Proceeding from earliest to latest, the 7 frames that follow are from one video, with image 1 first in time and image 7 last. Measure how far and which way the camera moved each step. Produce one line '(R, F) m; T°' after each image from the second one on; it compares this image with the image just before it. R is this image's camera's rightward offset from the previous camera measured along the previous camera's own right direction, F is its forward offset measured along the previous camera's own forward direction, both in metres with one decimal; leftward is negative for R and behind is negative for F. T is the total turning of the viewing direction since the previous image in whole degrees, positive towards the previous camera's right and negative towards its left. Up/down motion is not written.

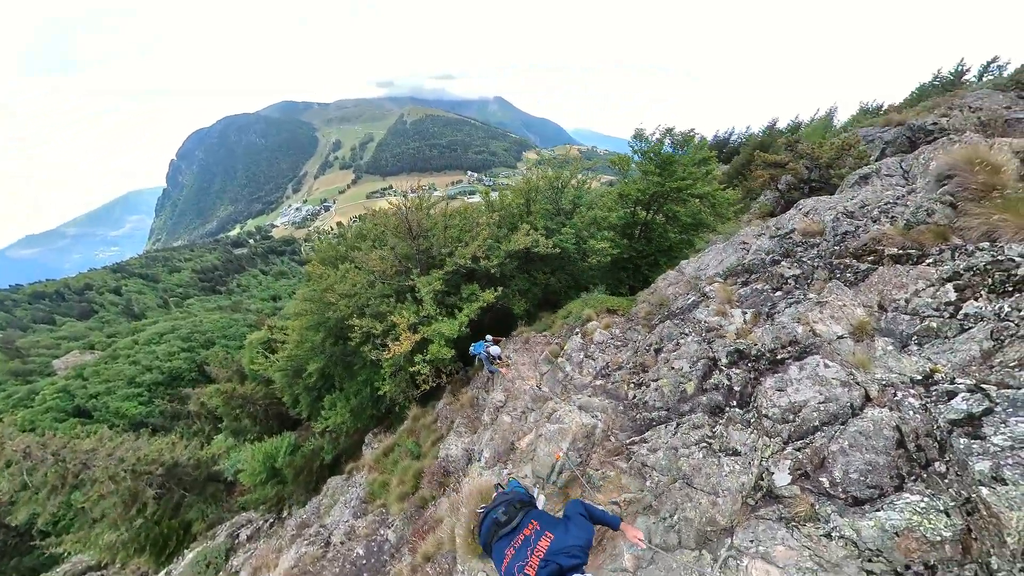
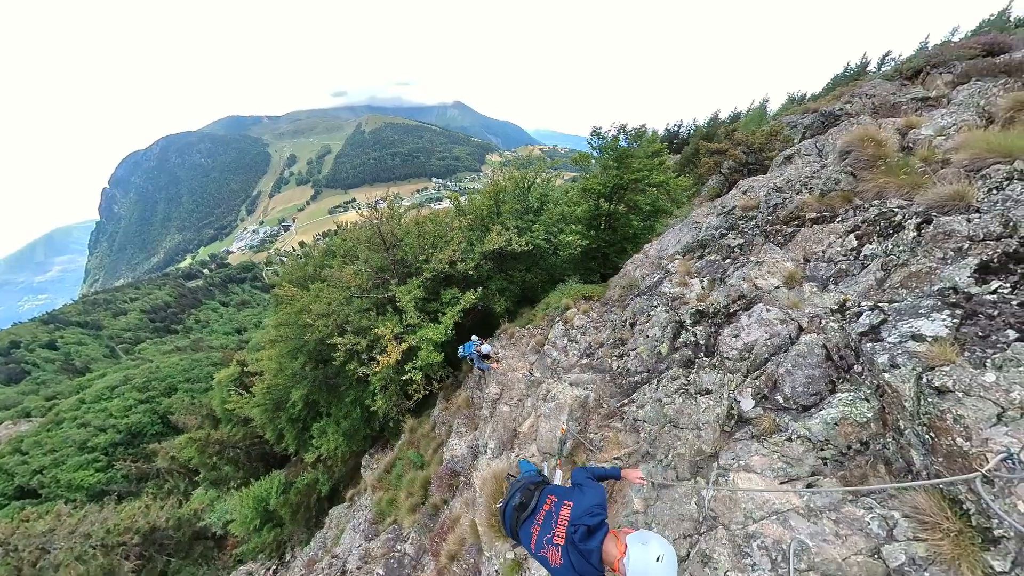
(-0.3, -0.8) m; +4°
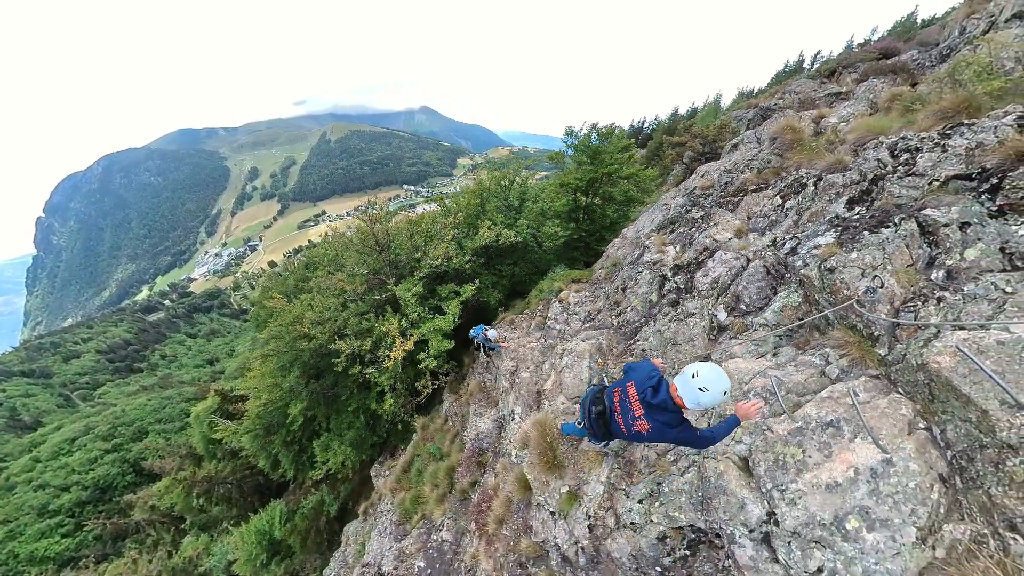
(-0.8, -1.6) m; +3°
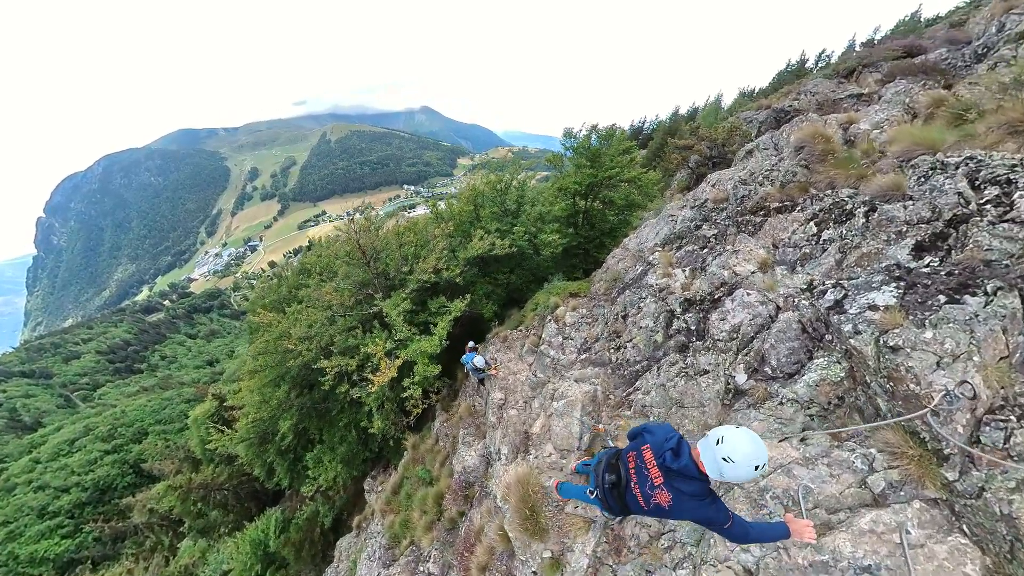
(+0.3, +1.2) m; 0°
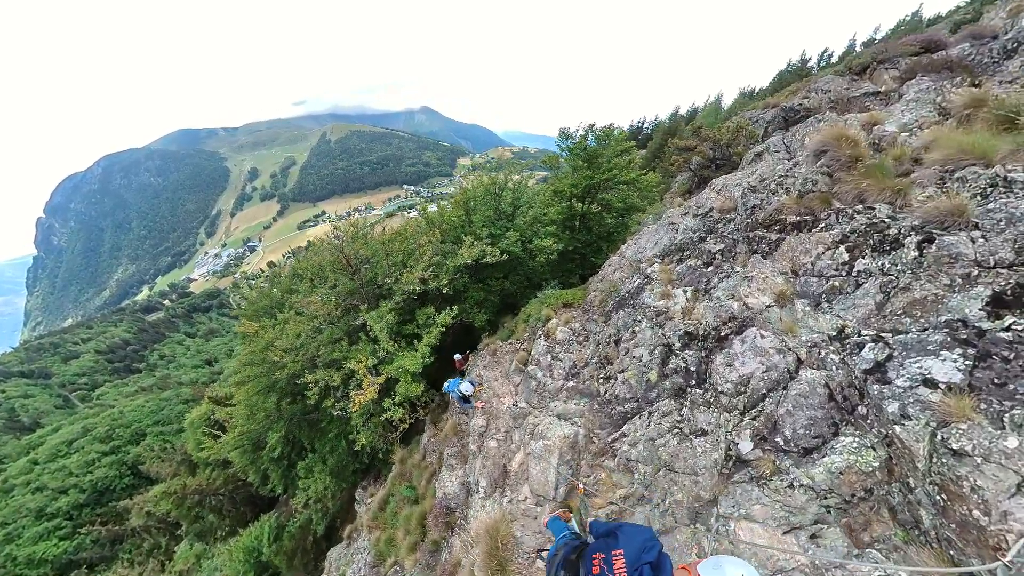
(+0.4, +1.0) m; 0°
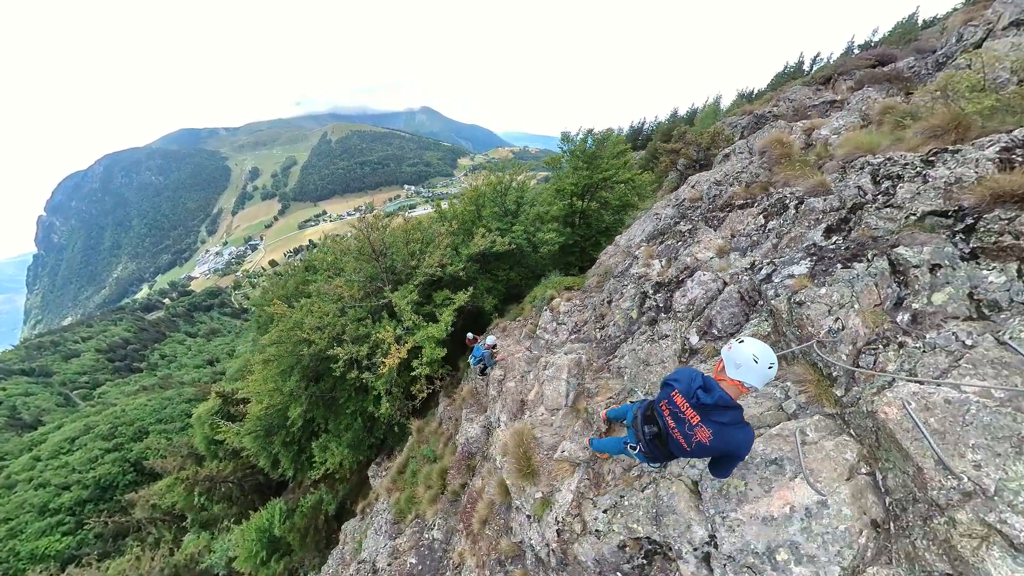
(-0.4, -2.2) m; 0°
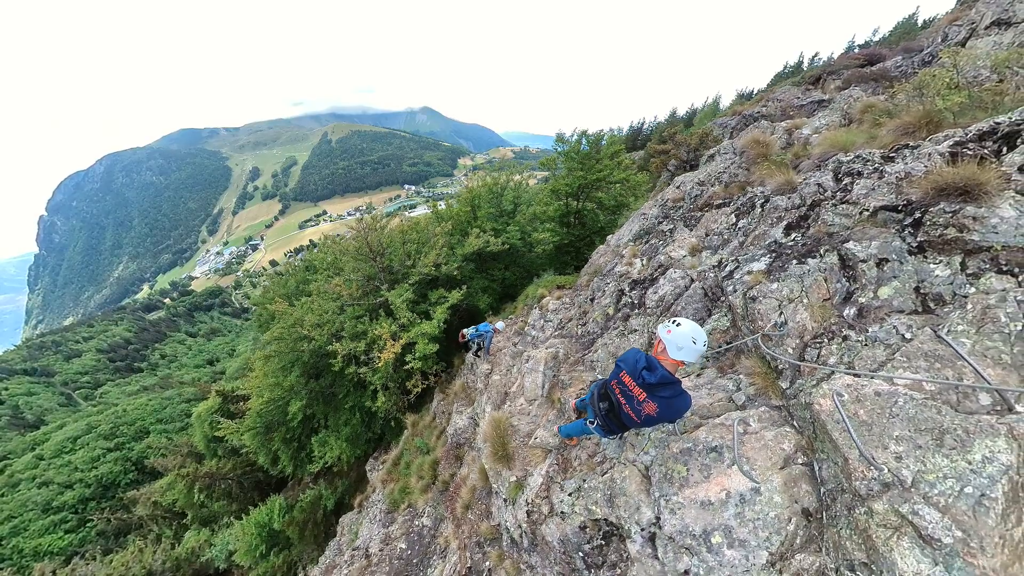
(+0.4, -0.2) m; 0°
